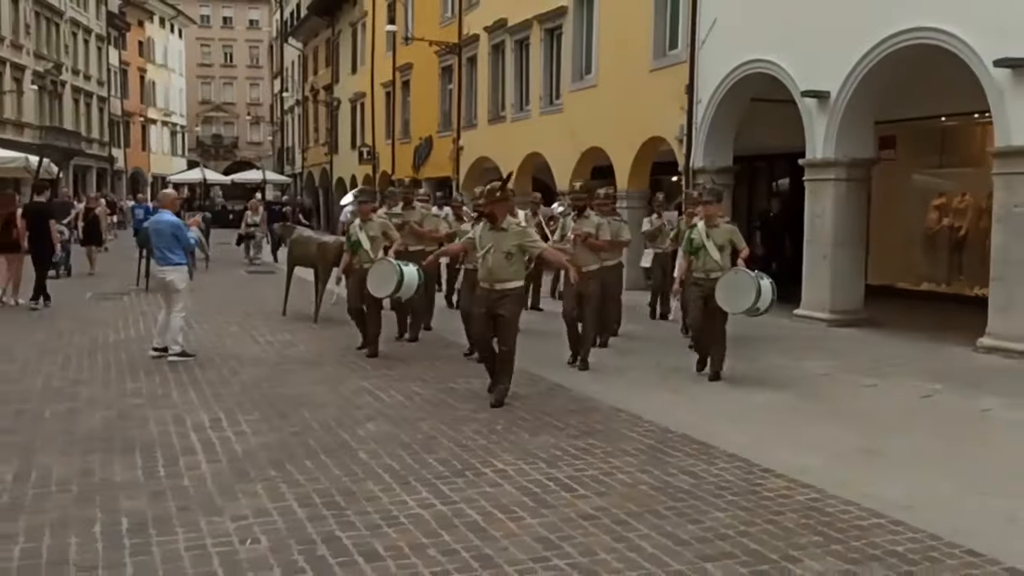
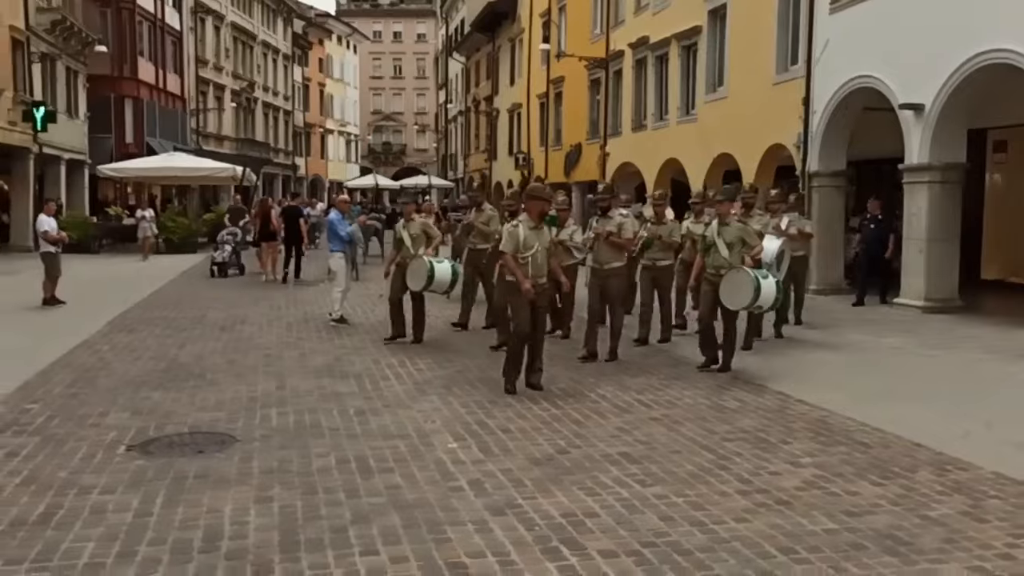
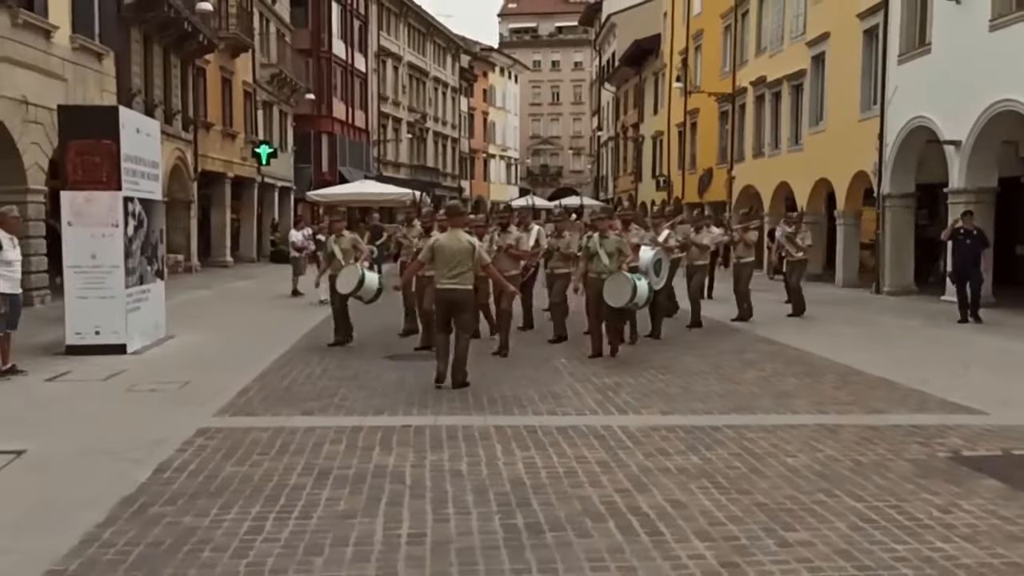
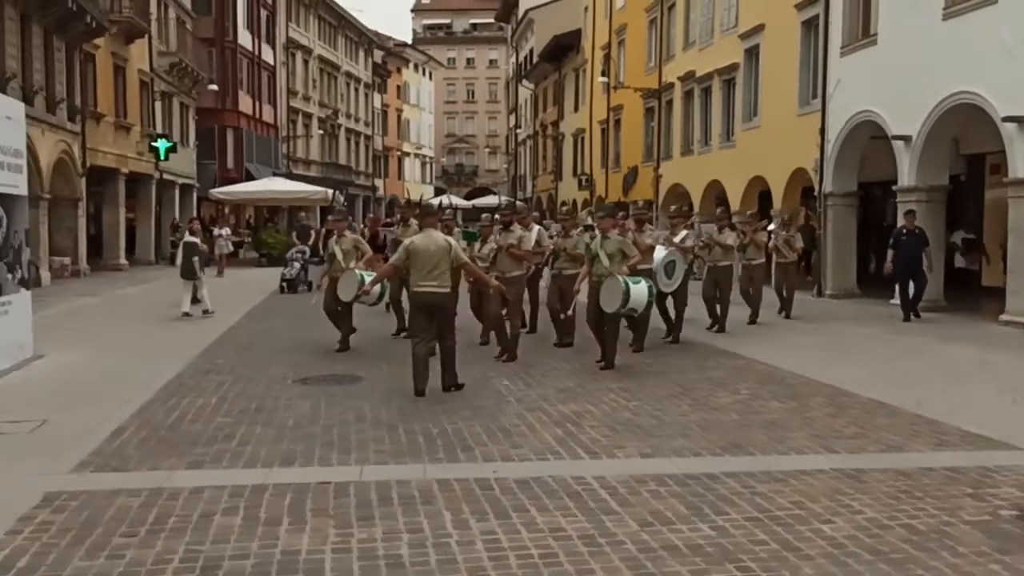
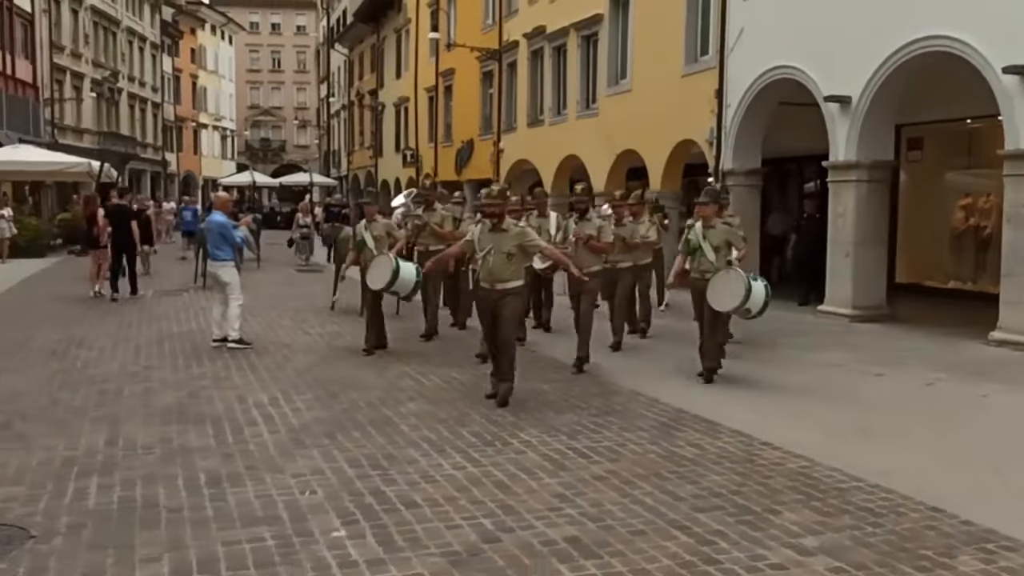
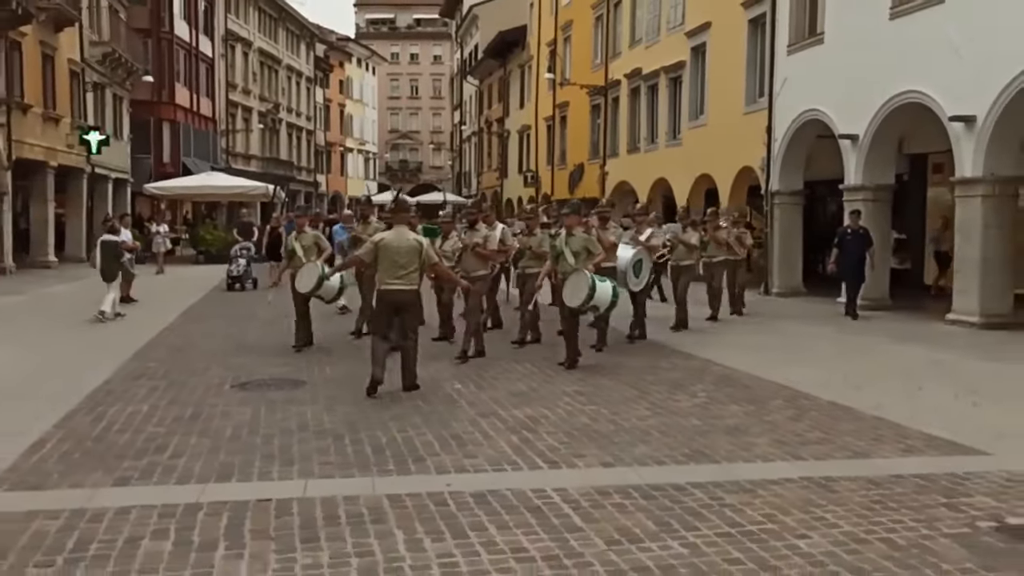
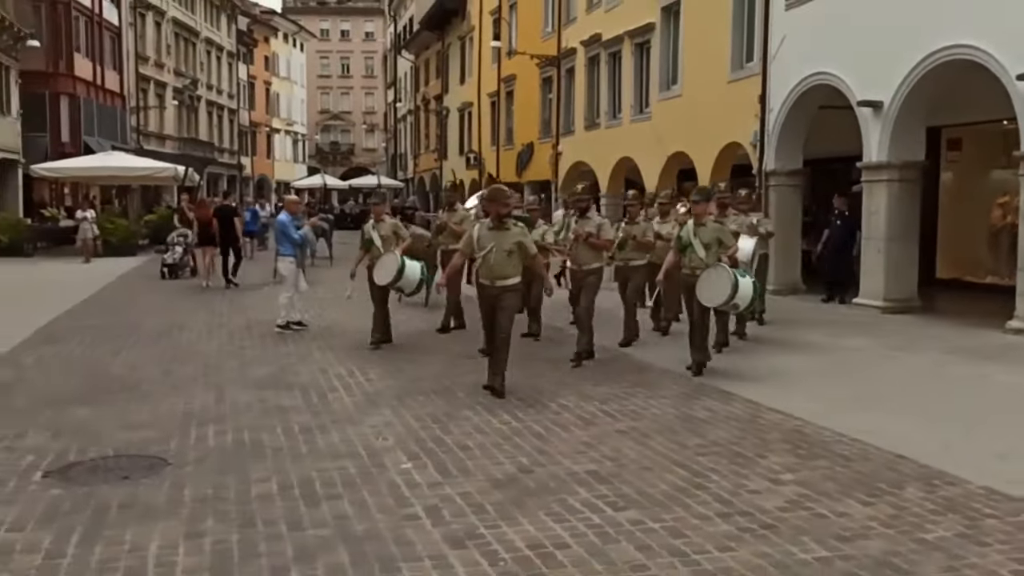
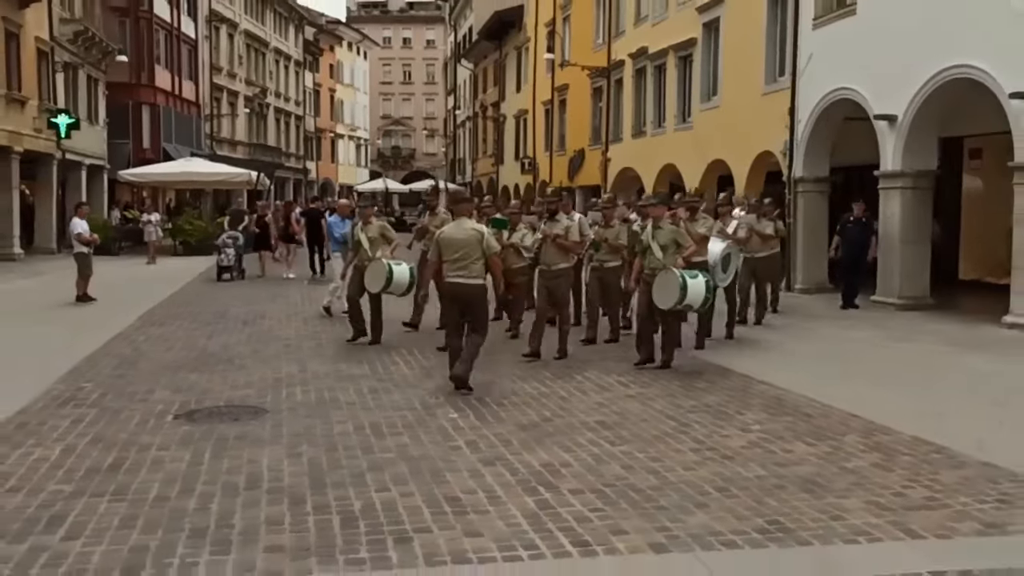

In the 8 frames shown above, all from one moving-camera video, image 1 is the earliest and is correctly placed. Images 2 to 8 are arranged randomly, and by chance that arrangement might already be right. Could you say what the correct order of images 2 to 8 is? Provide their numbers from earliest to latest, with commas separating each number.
5, 7, 2, 8, 6, 4, 3
